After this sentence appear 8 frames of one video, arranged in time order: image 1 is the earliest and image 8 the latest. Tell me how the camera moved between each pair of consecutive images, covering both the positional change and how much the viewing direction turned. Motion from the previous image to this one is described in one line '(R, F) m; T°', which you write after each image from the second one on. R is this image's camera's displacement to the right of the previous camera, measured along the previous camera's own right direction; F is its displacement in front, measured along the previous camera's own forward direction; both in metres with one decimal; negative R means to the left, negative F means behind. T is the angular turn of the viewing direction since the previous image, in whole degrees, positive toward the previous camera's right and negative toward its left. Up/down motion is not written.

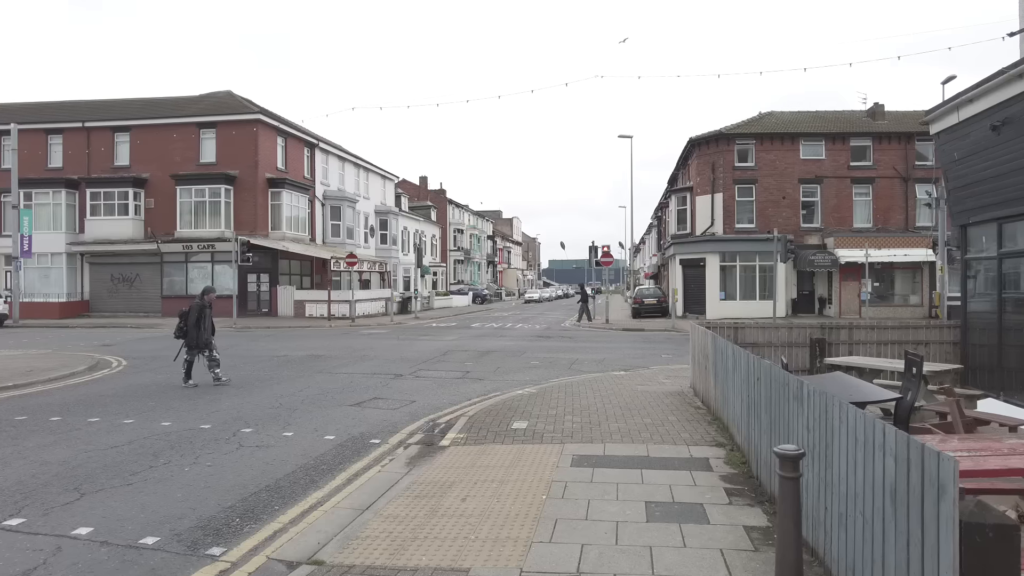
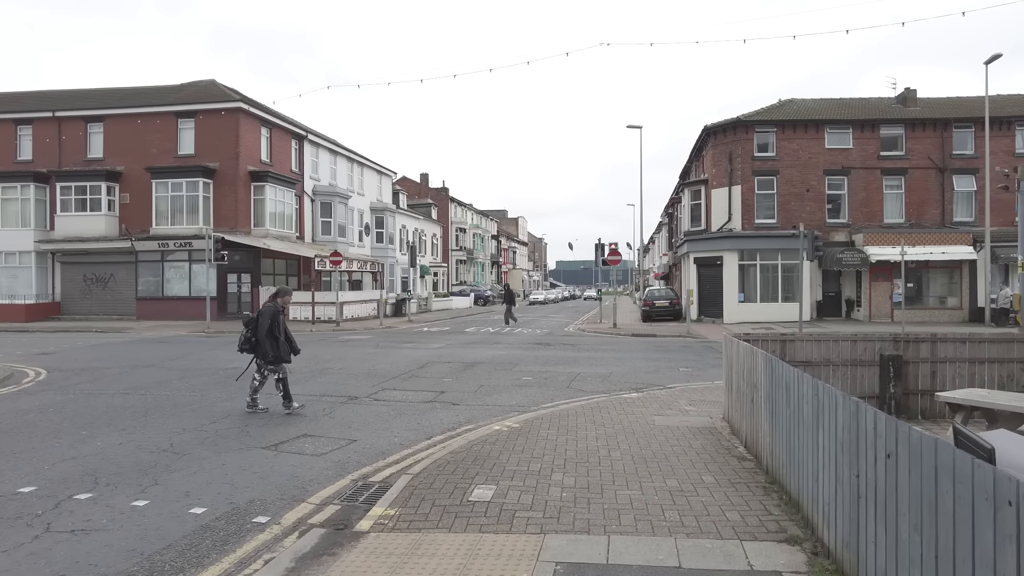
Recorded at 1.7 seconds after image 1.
(+0.4, +2.5) m; -1°
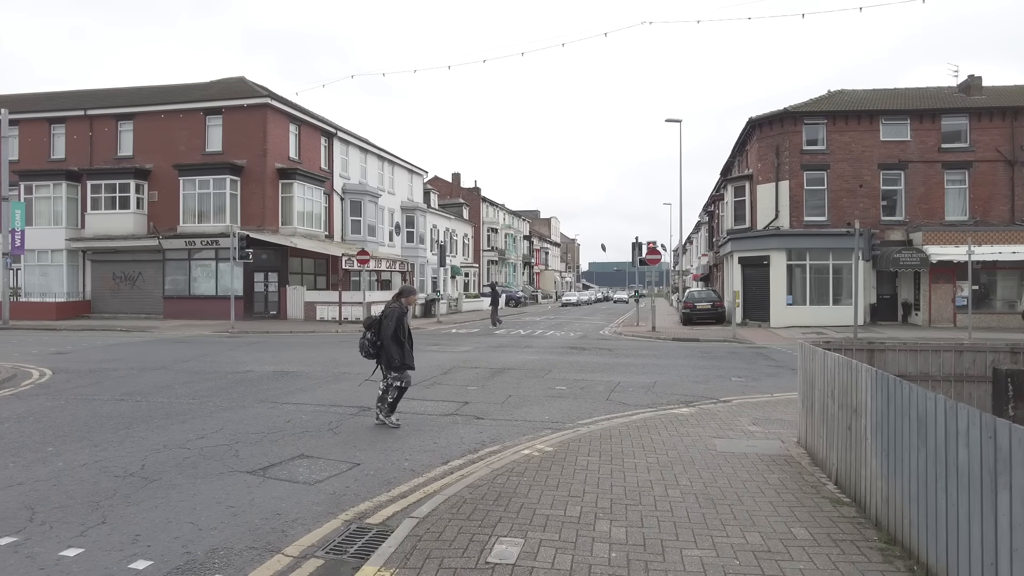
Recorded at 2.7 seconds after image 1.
(0.0, +1.2) m; -3°
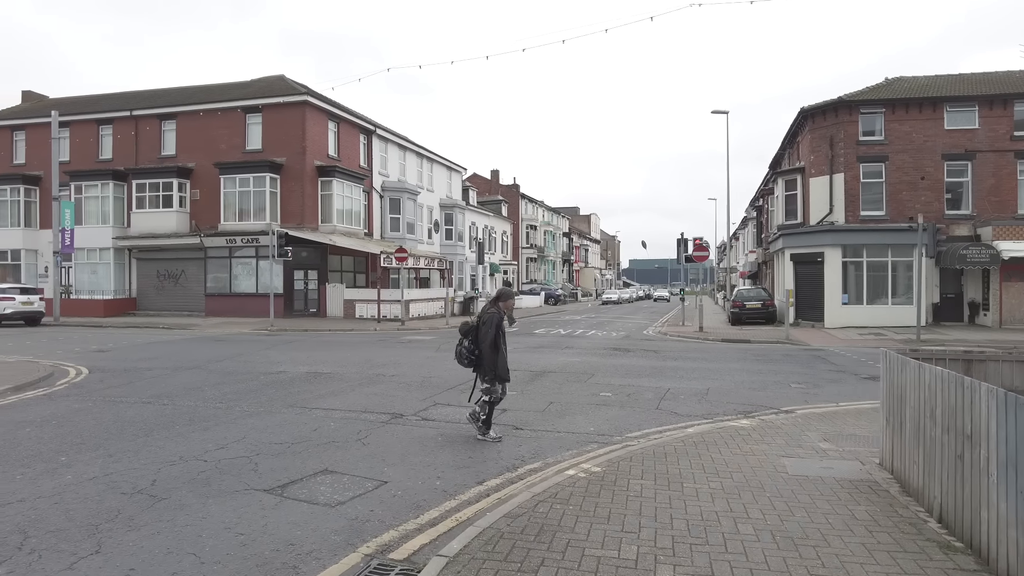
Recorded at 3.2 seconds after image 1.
(0.0, +0.6) m; -3°
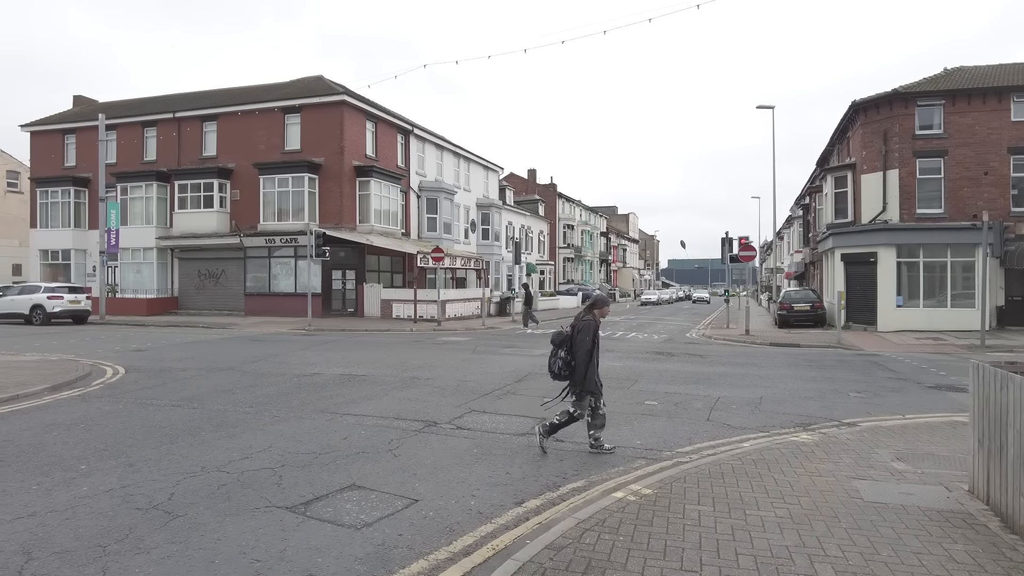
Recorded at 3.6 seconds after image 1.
(0.0, +0.5) m; -3°
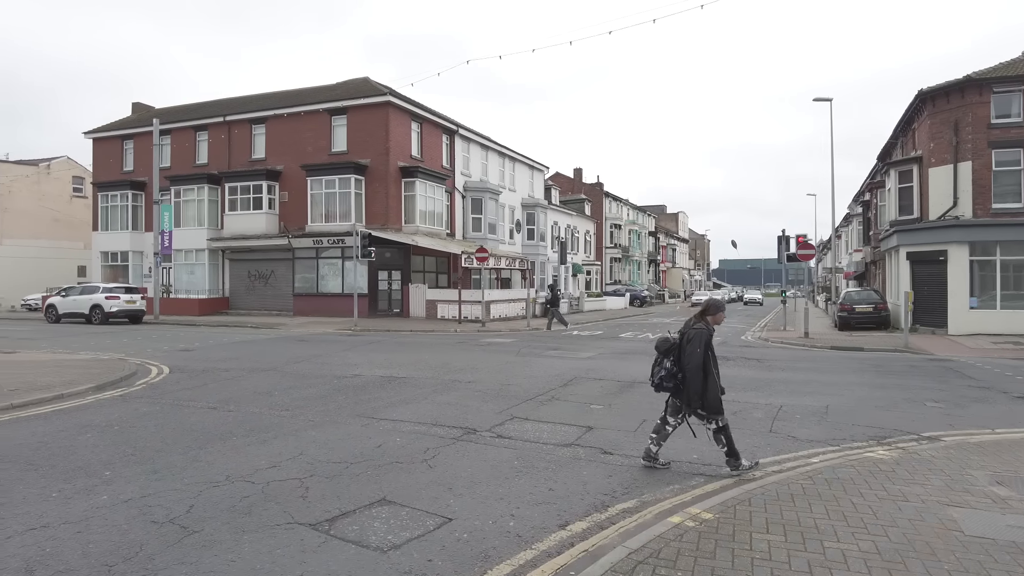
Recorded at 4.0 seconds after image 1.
(0.0, +0.5) m; -4°
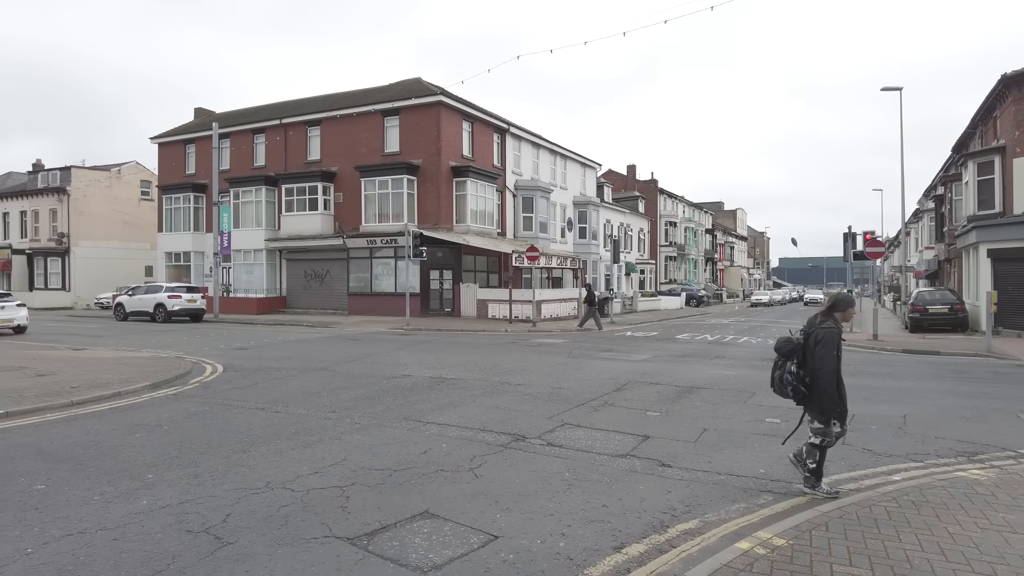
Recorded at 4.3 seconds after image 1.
(0.0, +0.3) m; -5°
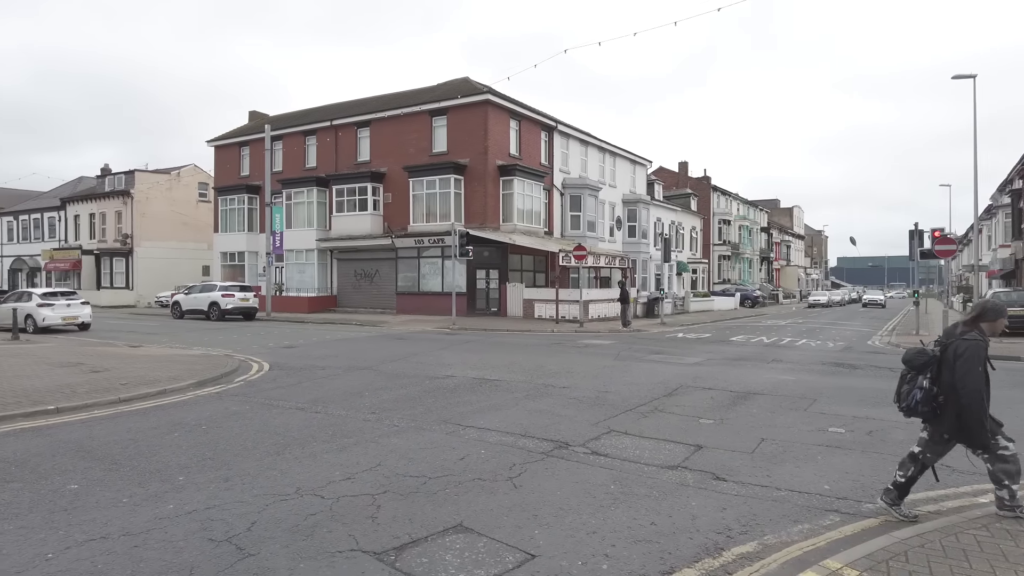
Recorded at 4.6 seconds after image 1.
(+0.1, +0.3) m; -4°
